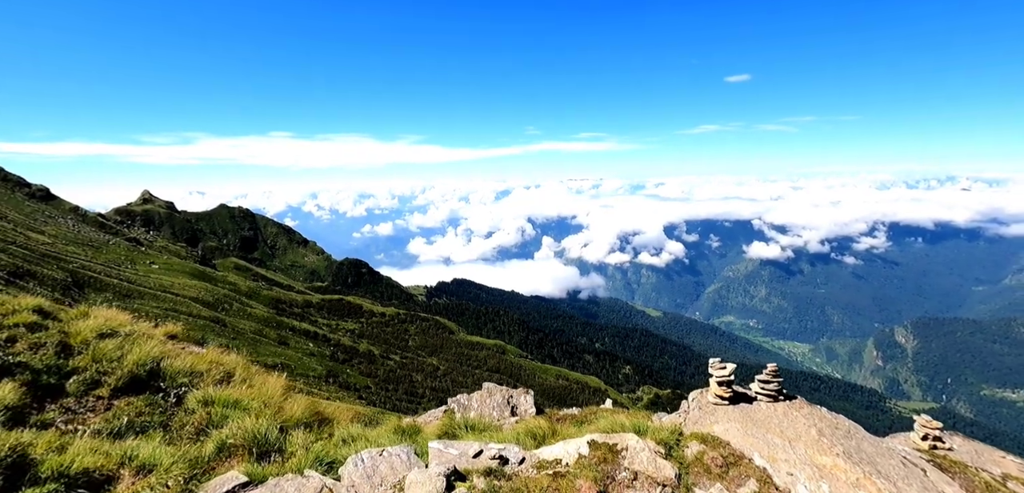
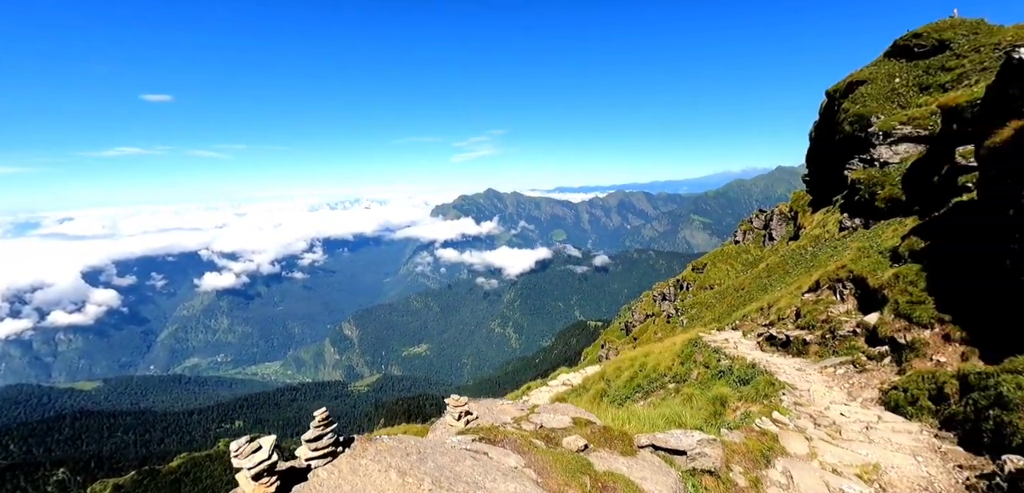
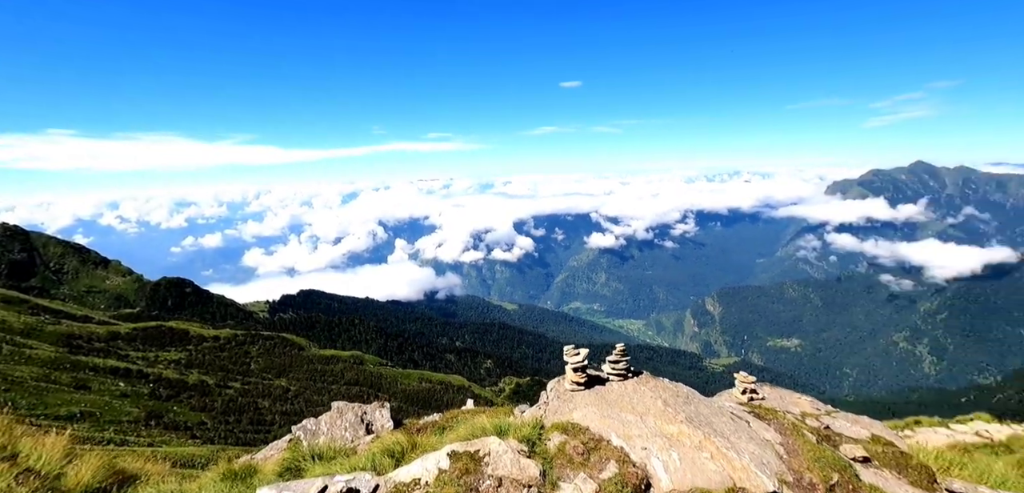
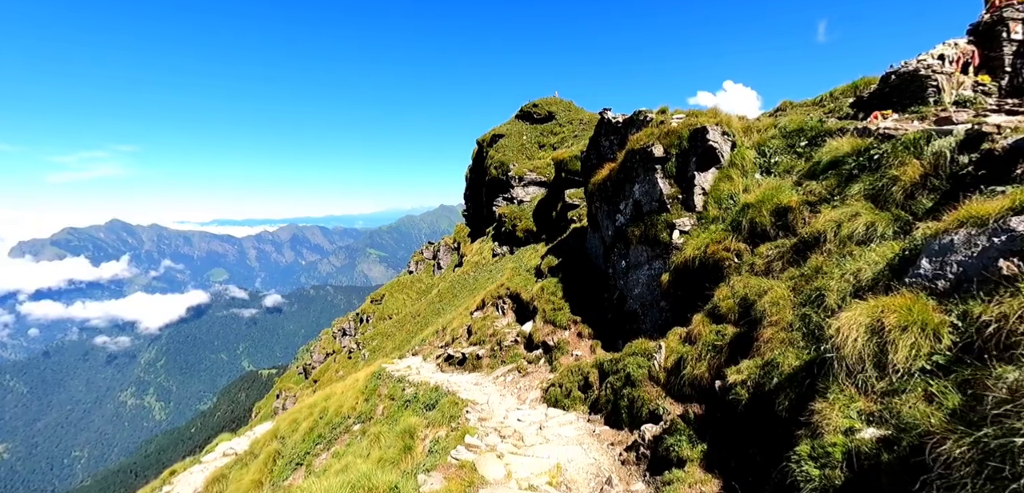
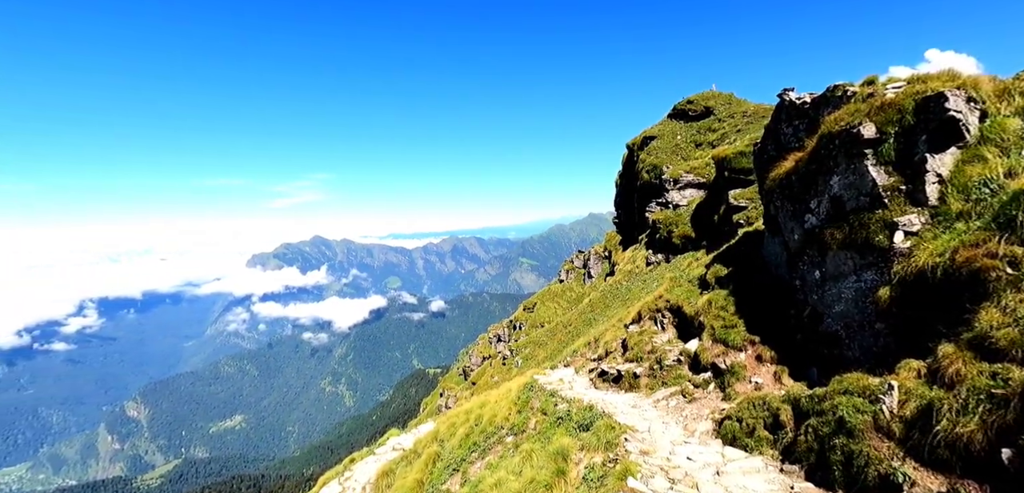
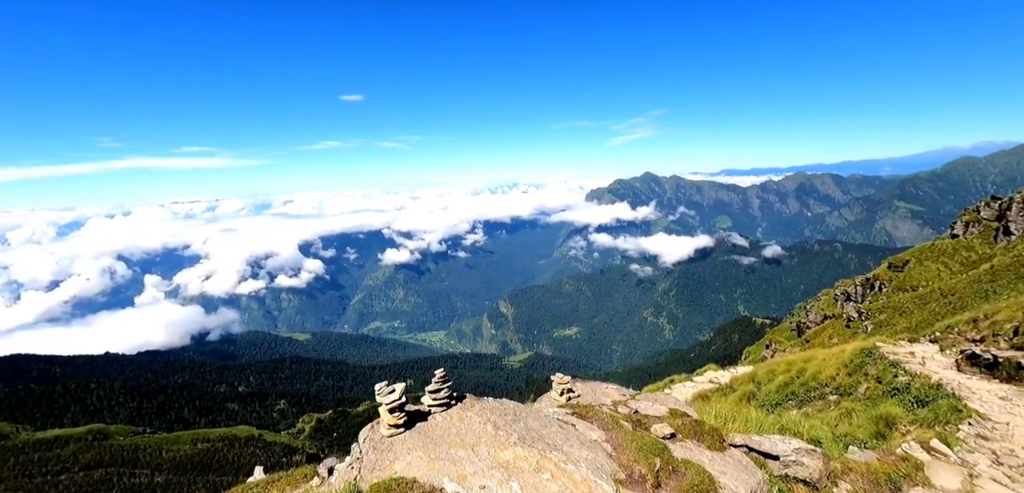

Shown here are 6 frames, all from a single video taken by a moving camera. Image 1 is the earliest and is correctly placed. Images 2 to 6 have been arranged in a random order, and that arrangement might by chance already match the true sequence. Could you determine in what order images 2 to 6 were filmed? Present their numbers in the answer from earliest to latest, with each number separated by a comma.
3, 6, 2, 4, 5
